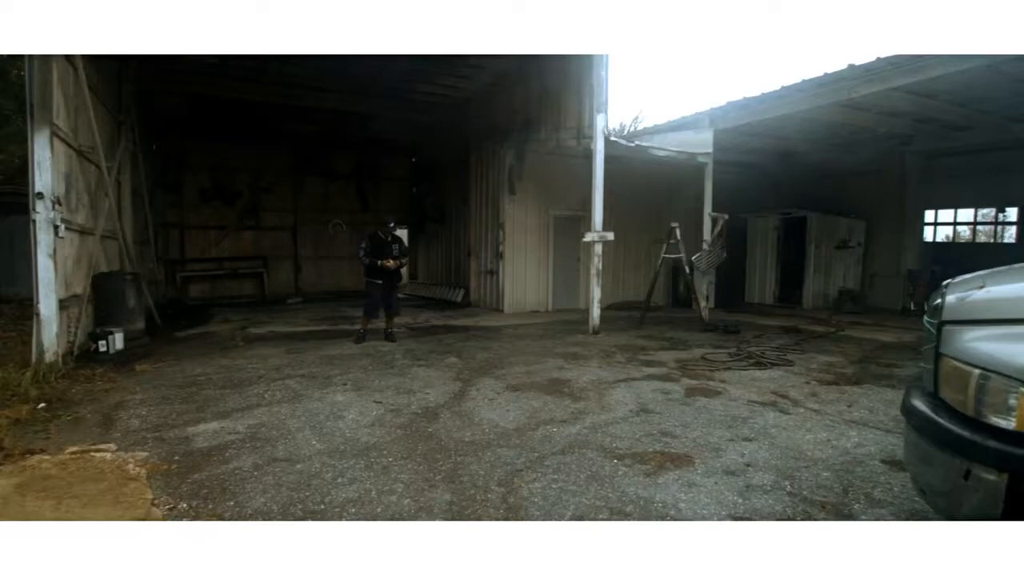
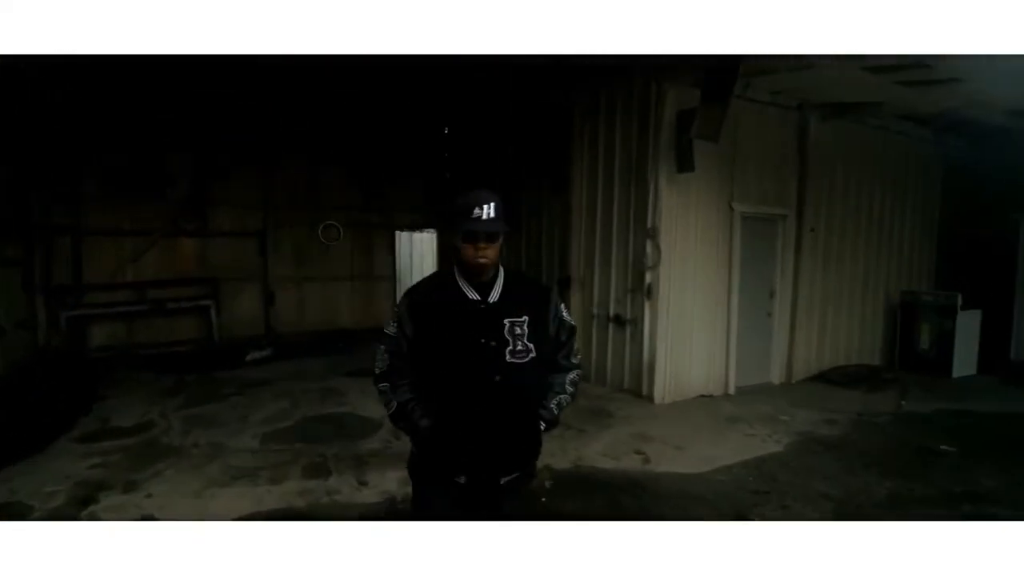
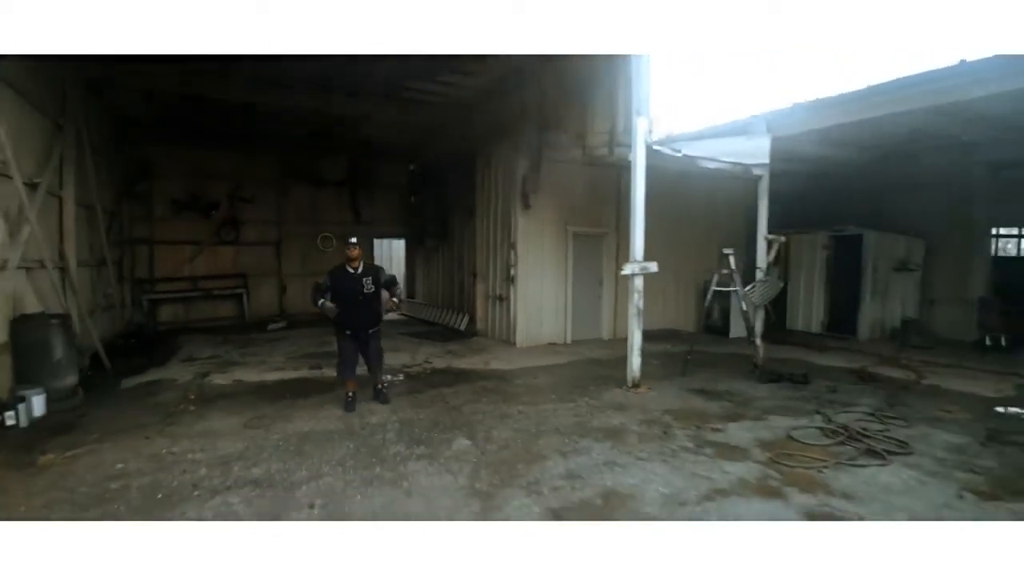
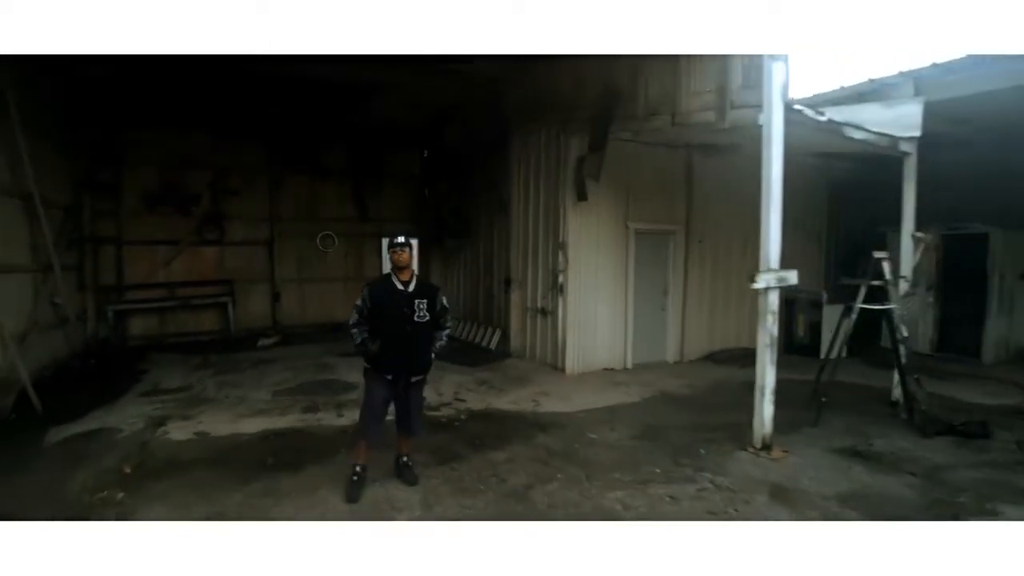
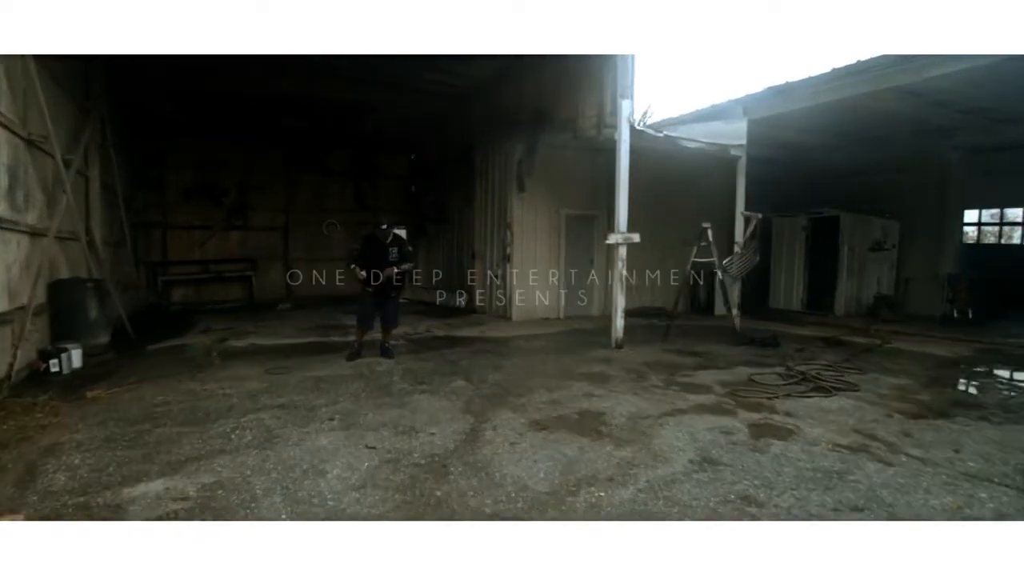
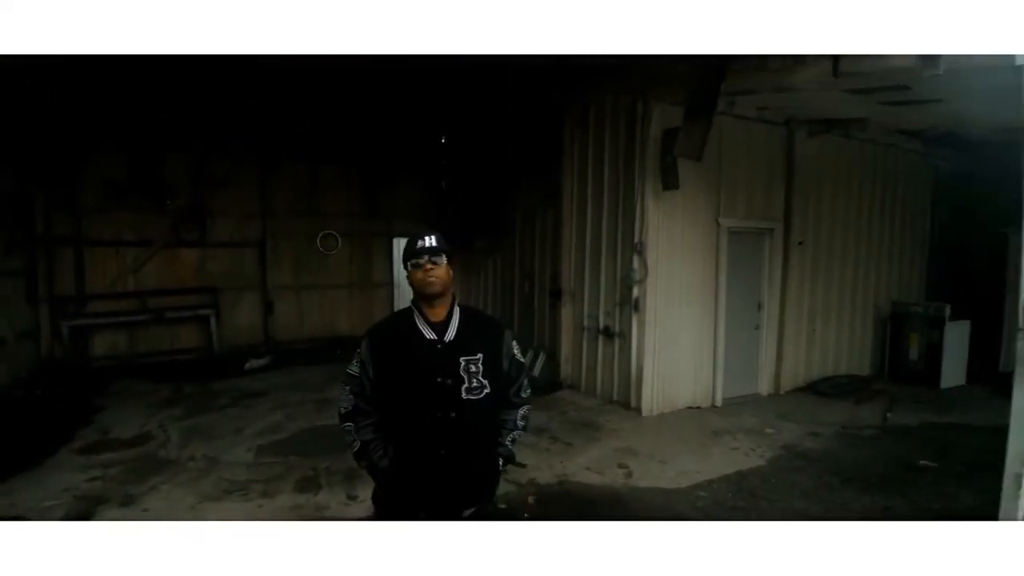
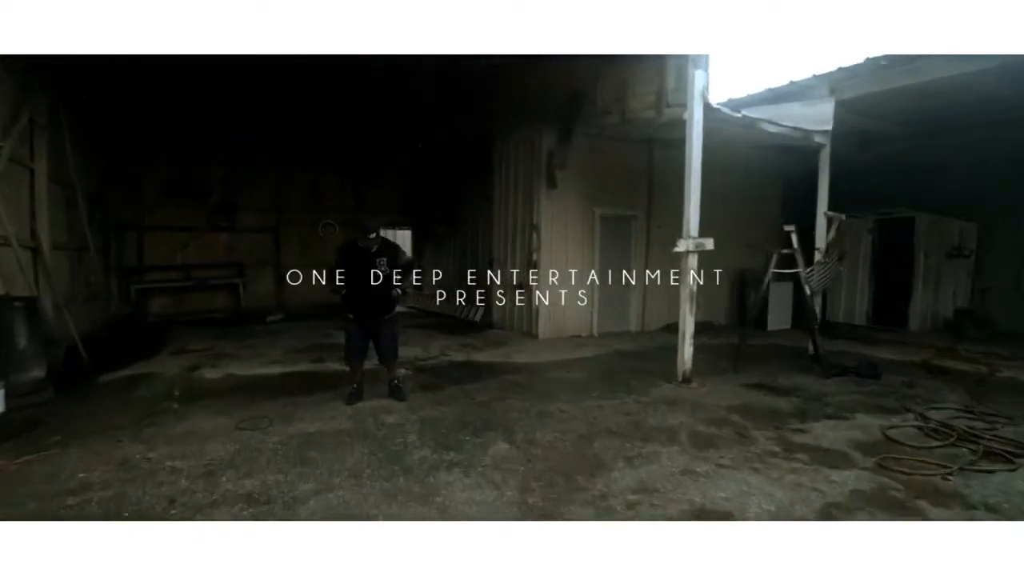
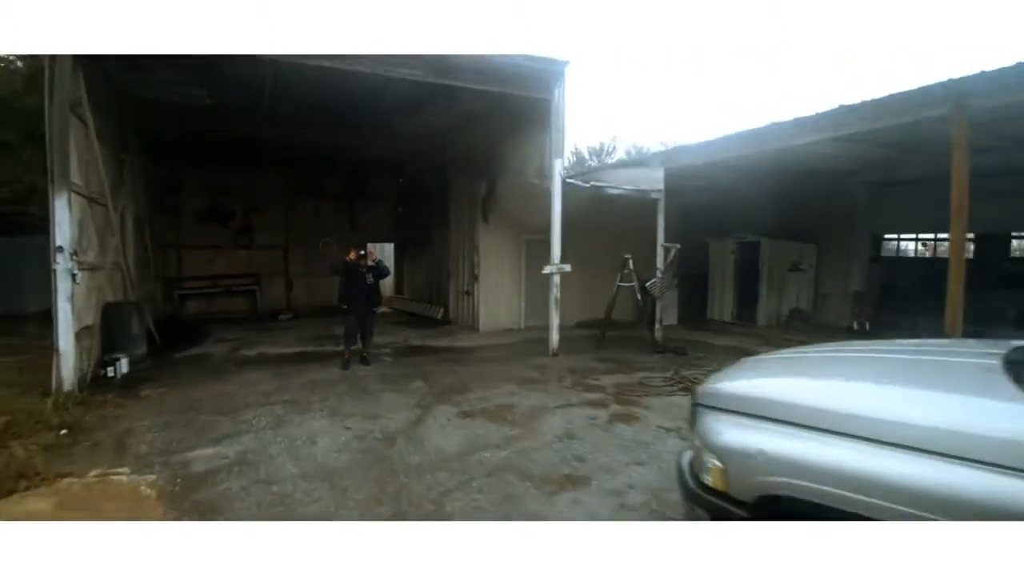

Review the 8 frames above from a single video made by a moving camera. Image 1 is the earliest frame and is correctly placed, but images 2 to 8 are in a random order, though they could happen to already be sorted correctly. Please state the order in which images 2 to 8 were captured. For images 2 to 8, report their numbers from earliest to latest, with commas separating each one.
5, 7, 2, 6, 4, 3, 8
